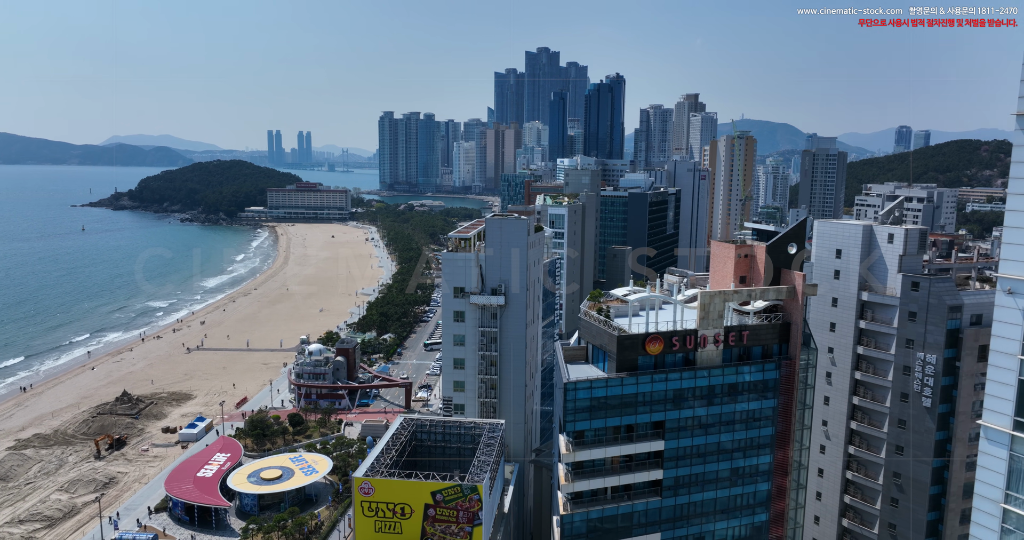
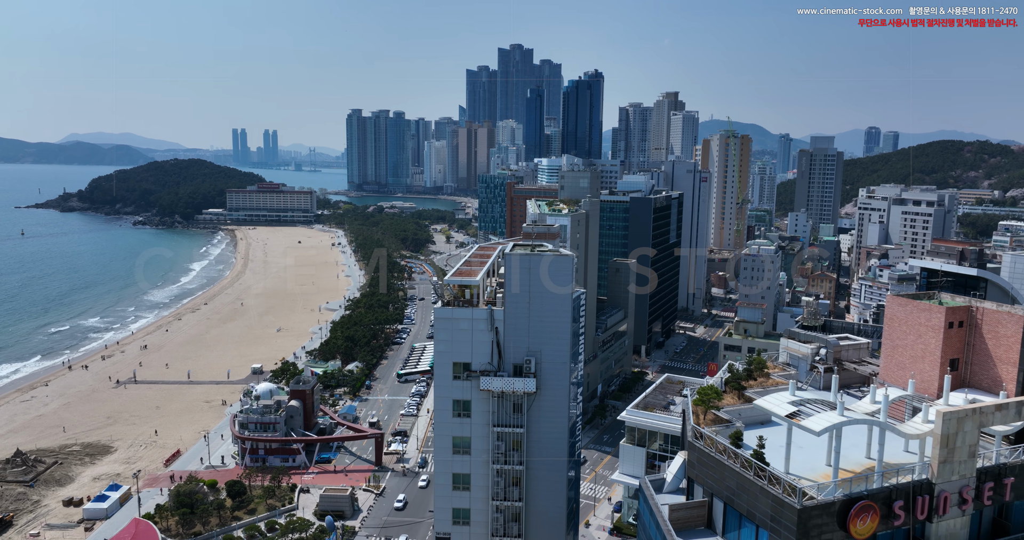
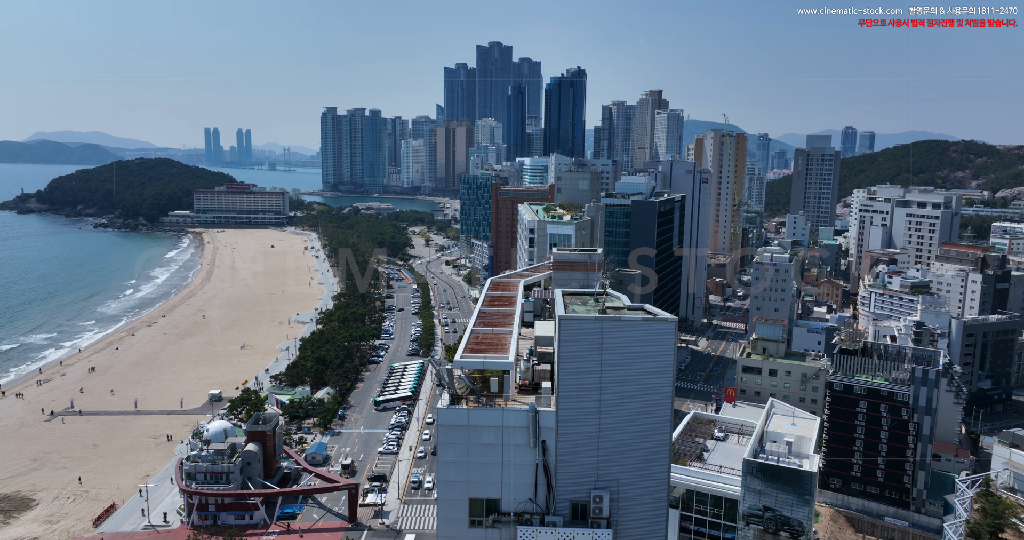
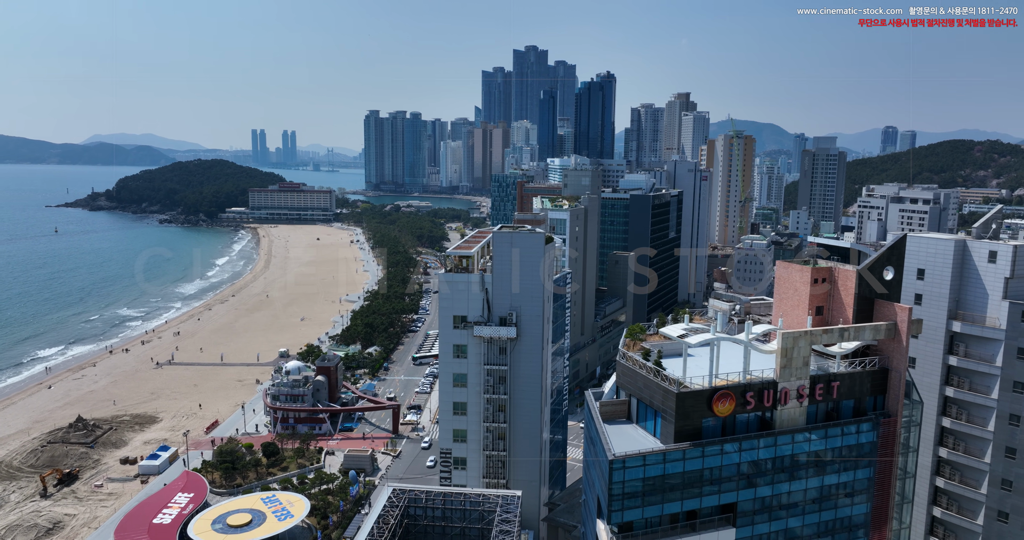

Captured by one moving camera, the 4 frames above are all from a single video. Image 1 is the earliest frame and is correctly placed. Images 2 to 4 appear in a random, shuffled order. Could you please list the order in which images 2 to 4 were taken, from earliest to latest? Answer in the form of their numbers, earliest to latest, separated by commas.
4, 2, 3
